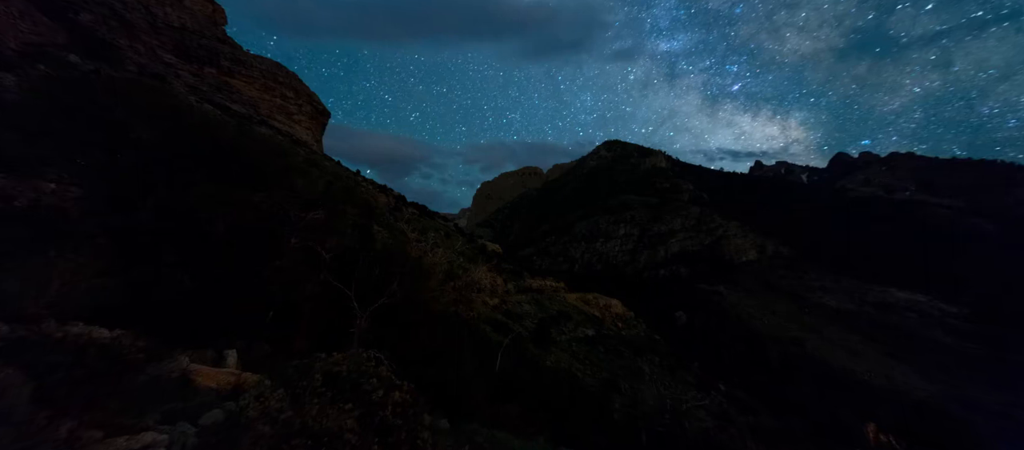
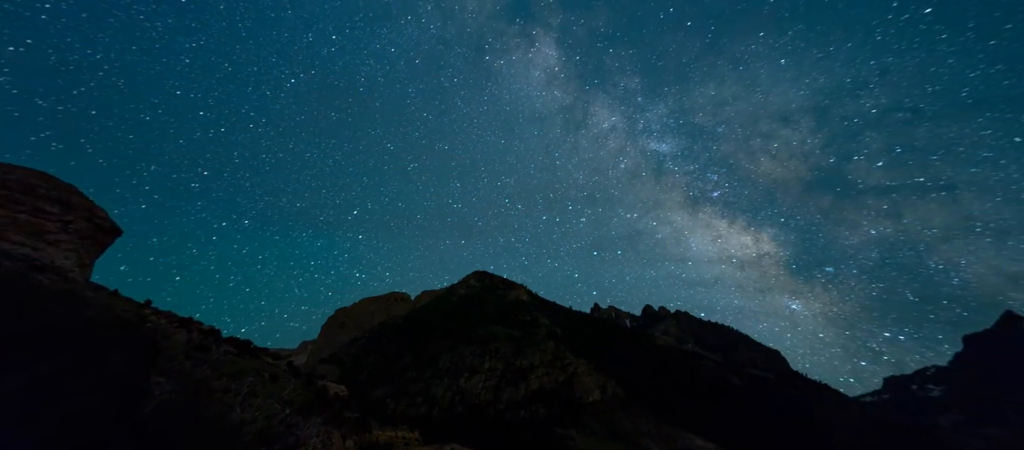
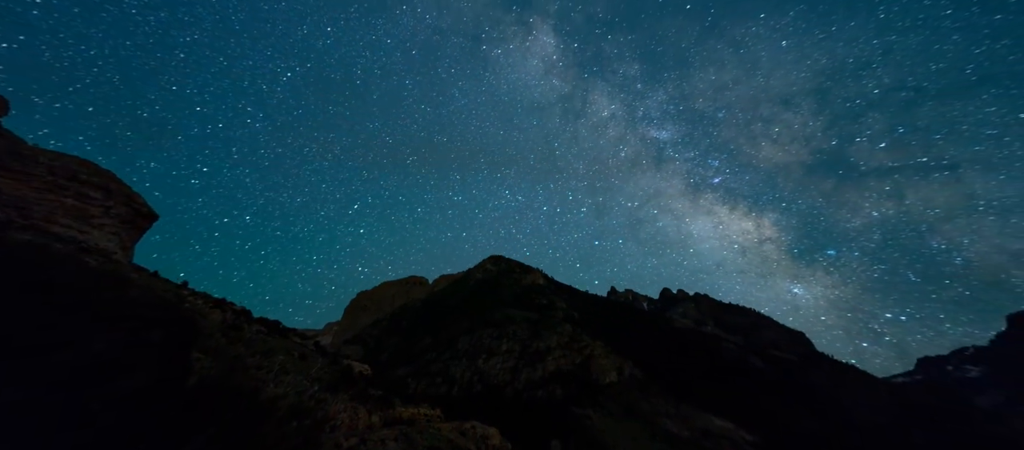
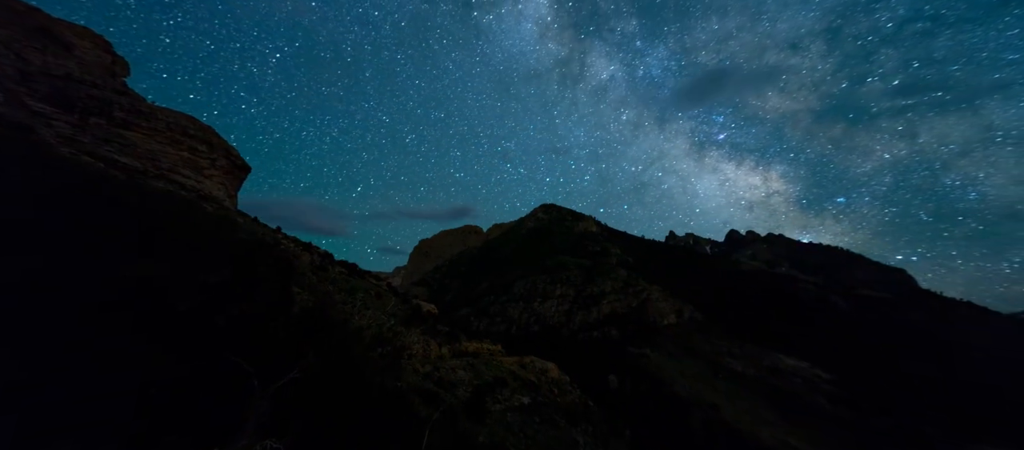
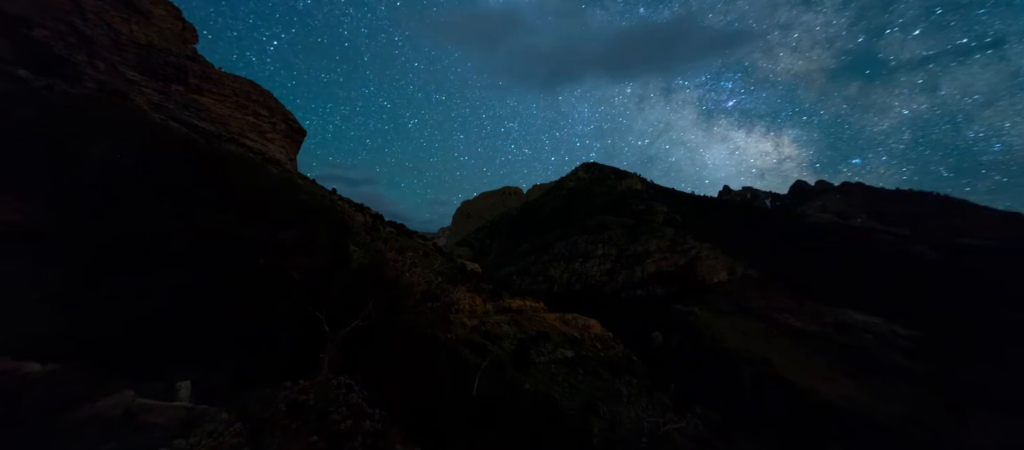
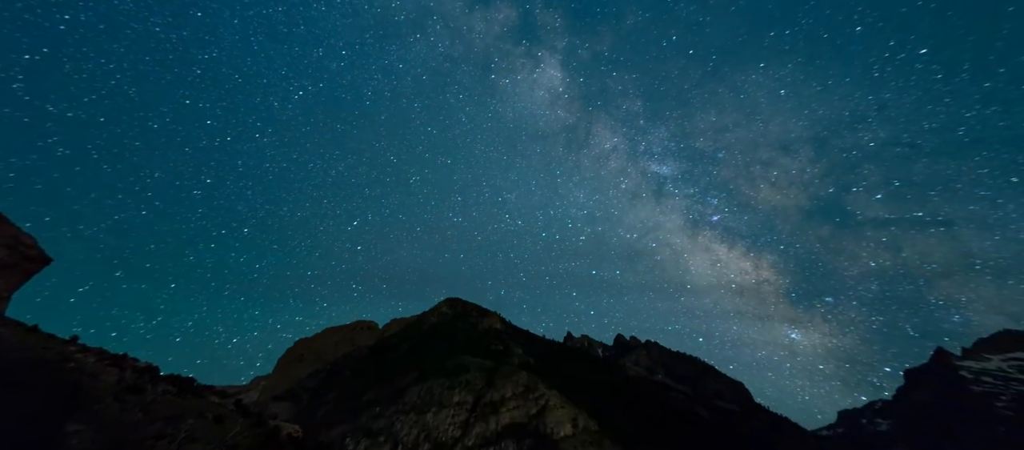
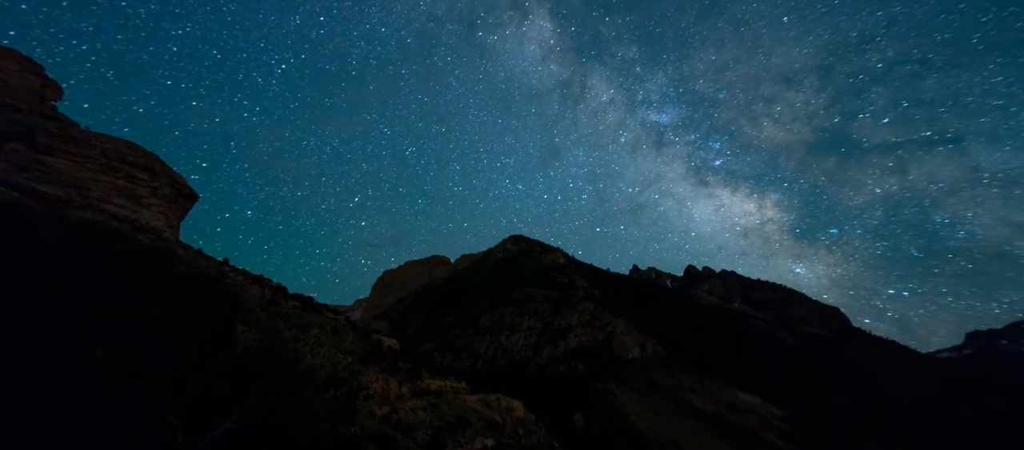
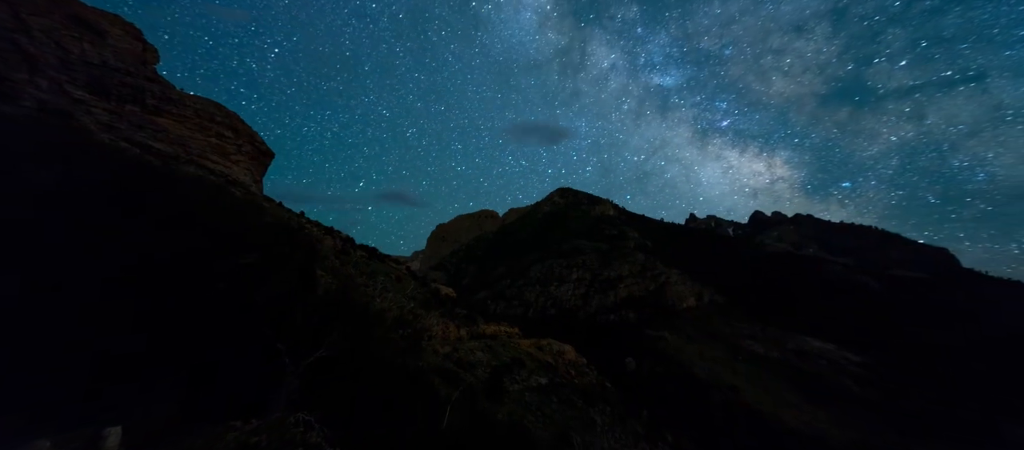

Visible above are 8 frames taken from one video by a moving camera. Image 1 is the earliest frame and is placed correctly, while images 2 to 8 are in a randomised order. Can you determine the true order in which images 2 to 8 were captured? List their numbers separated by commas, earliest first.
5, 8, 4, 7, 3, 2, 6
